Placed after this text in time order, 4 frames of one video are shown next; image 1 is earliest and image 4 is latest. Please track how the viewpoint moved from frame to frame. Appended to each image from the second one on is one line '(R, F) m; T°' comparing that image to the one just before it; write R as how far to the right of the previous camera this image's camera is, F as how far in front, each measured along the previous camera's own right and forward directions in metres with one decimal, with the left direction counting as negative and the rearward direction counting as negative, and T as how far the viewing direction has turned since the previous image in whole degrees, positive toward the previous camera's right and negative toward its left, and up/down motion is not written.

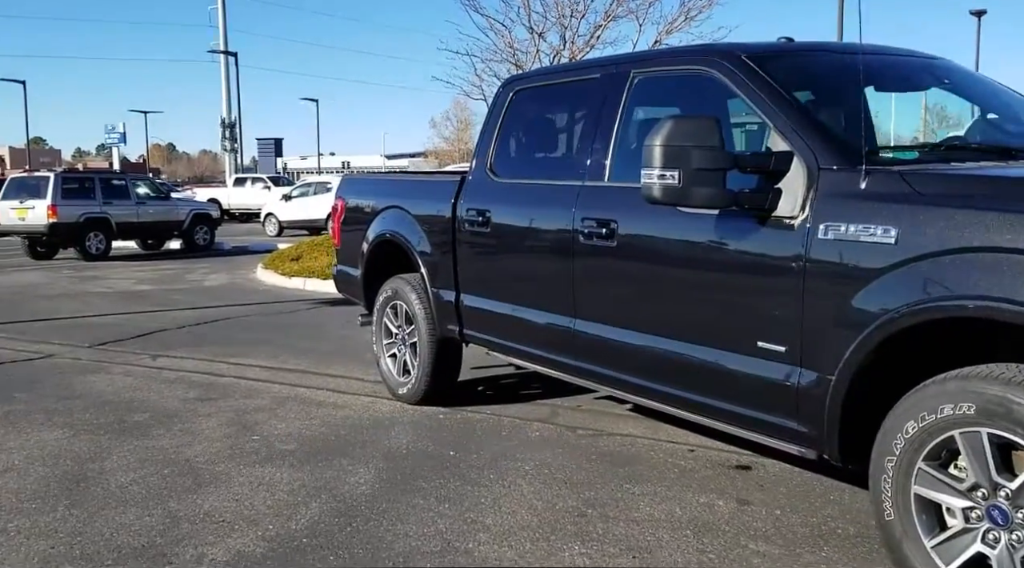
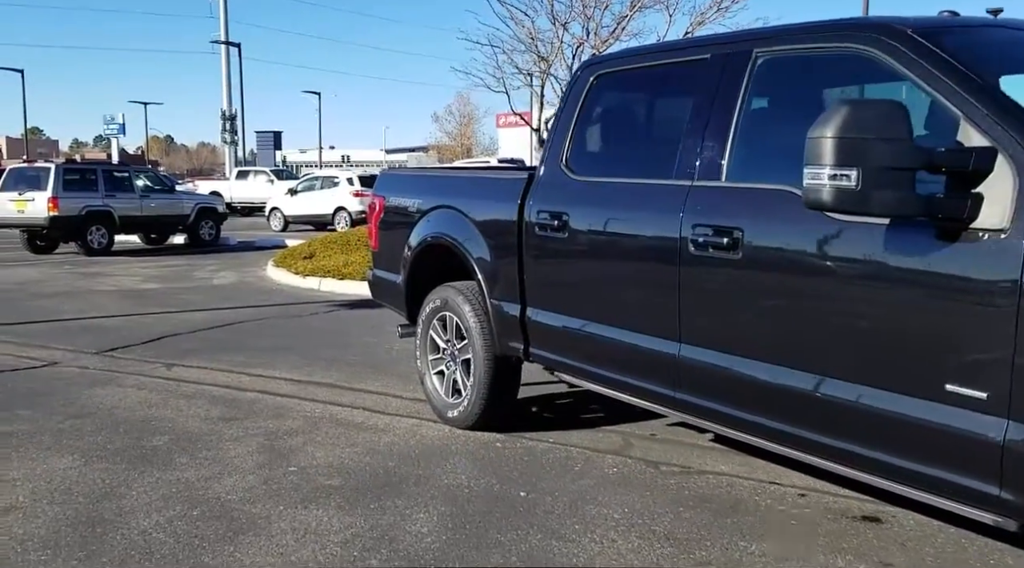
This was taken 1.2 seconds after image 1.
(-0.4, +0.7) m; 0°
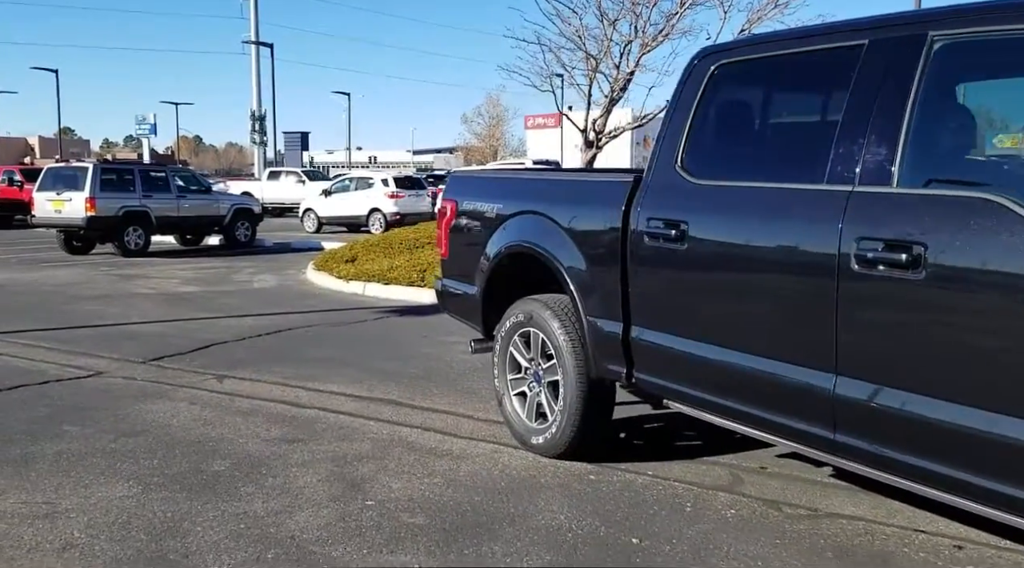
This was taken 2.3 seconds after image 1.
(-0.4, +0.5) m; -1°
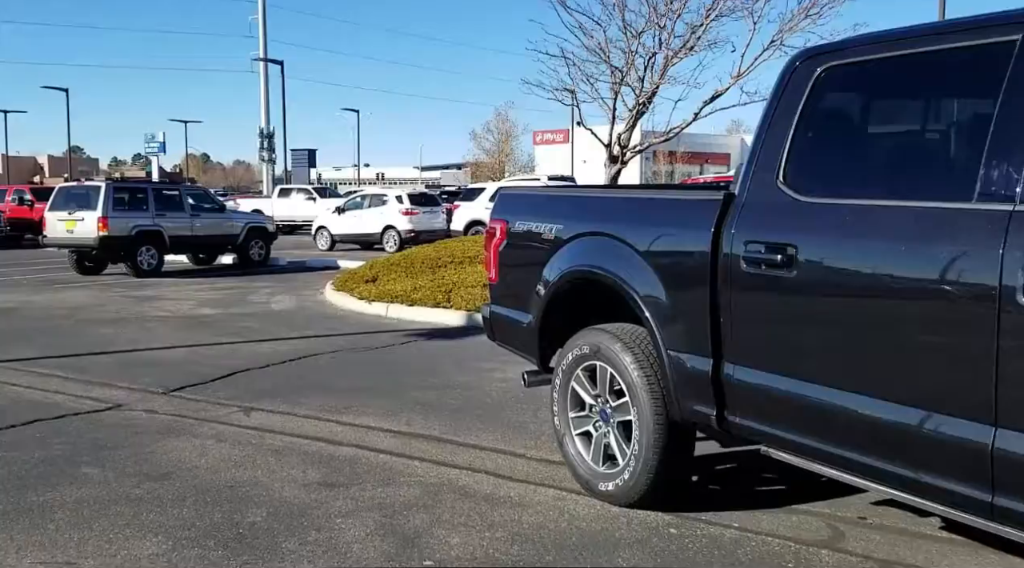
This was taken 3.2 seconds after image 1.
(-0.3, +0.5) m; 0°
